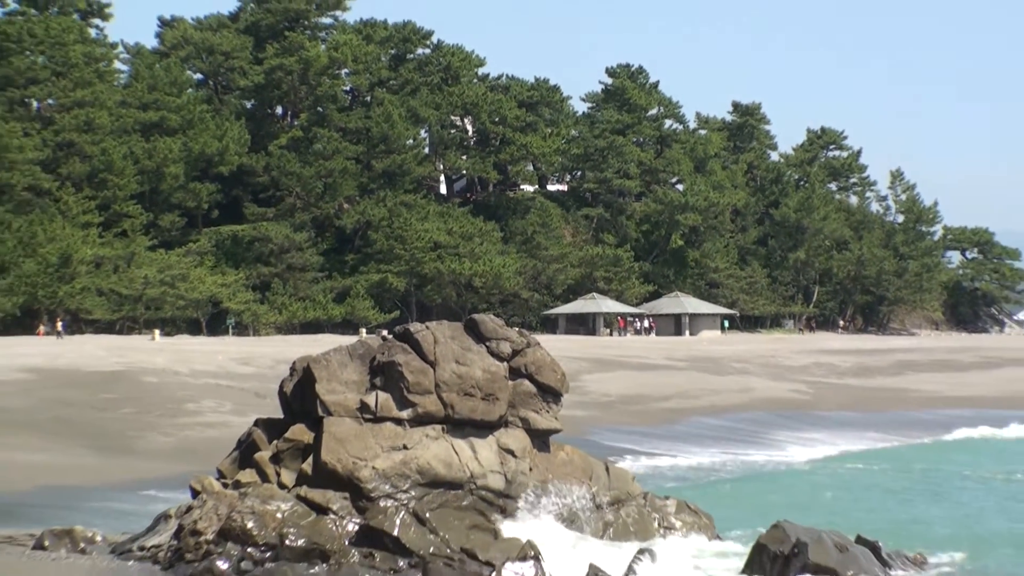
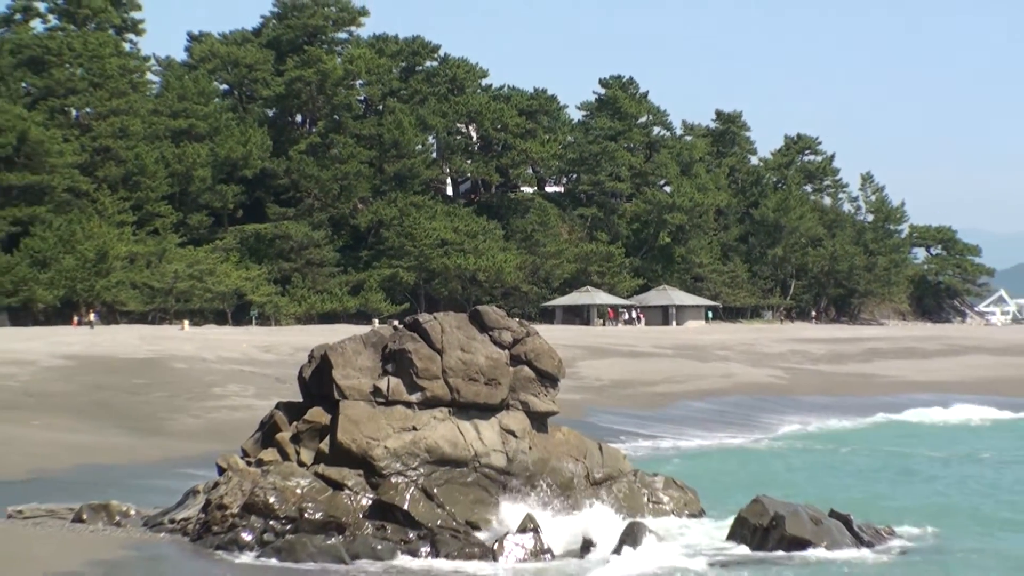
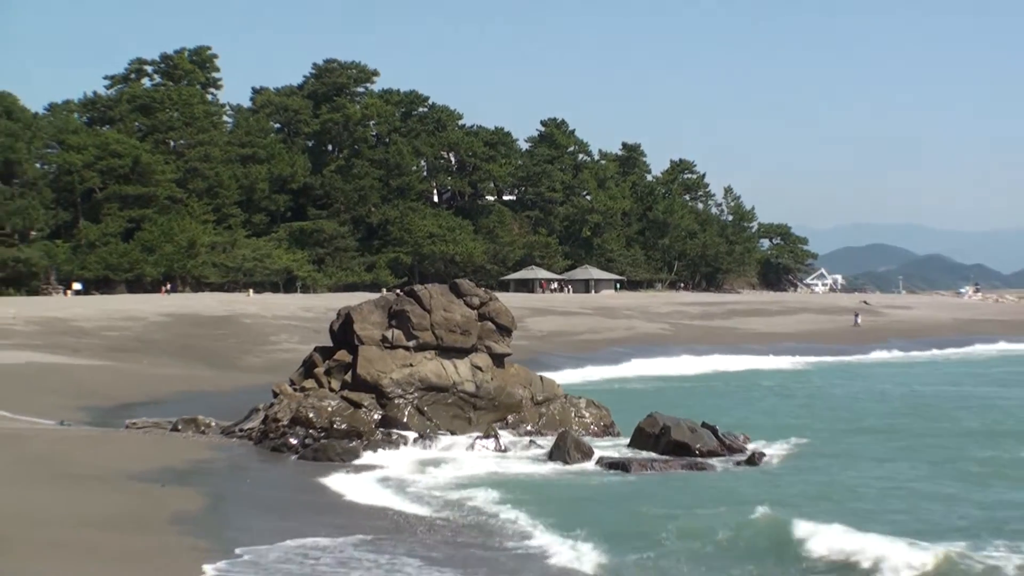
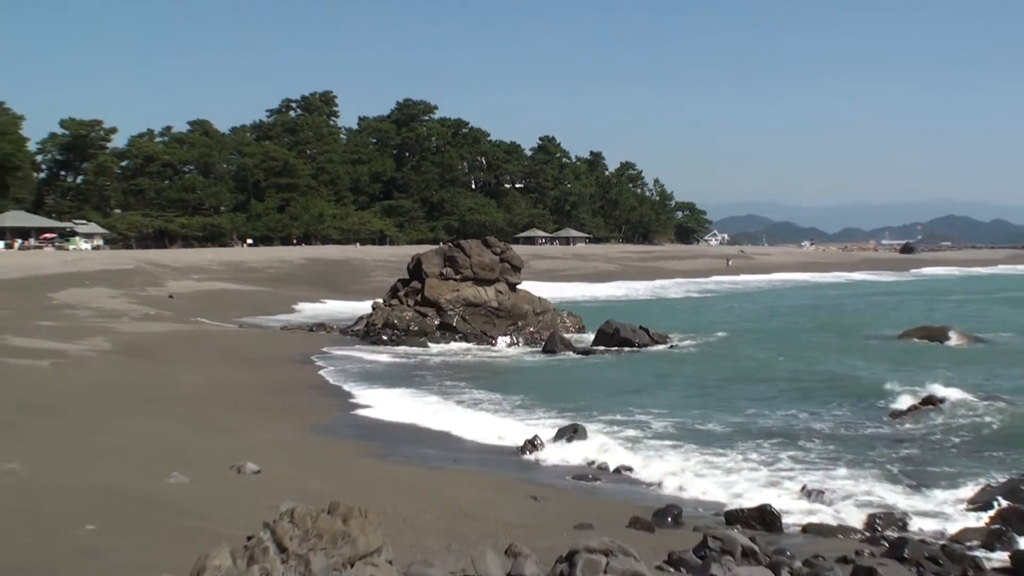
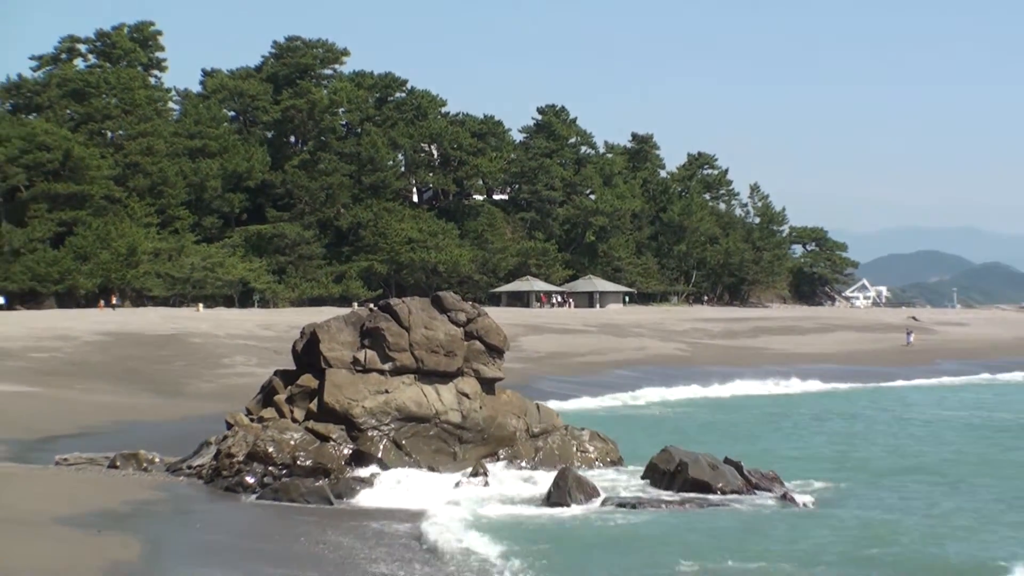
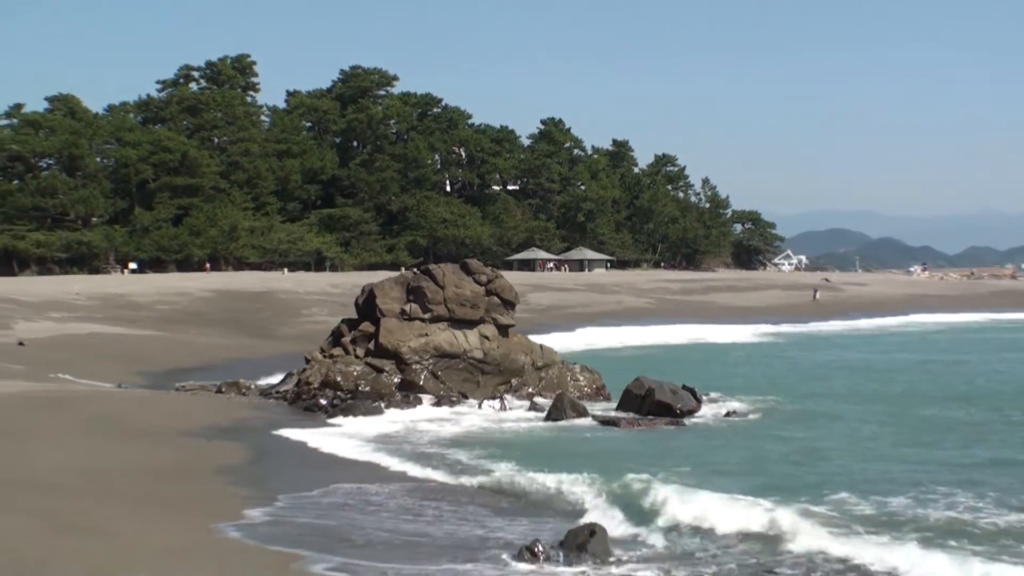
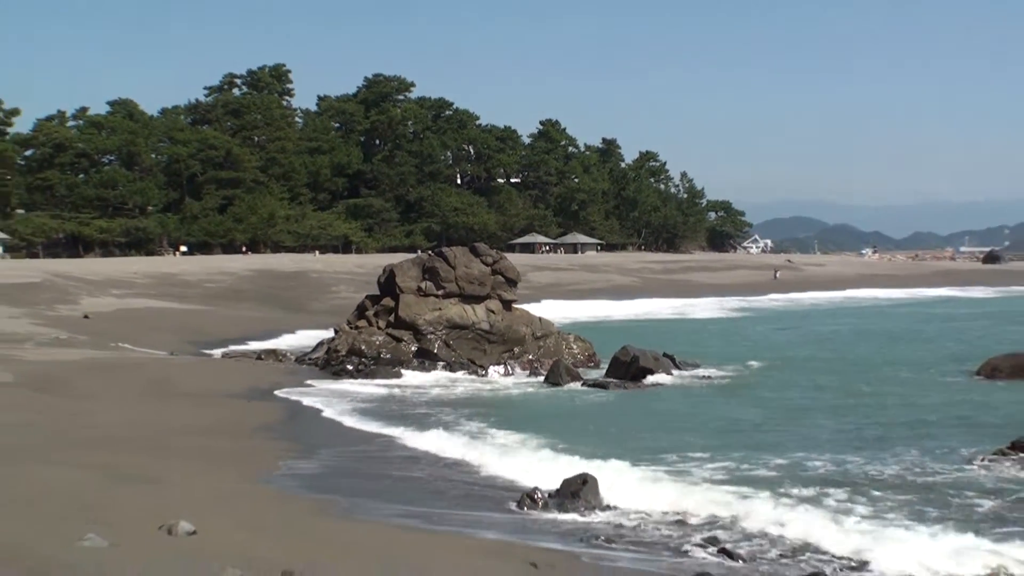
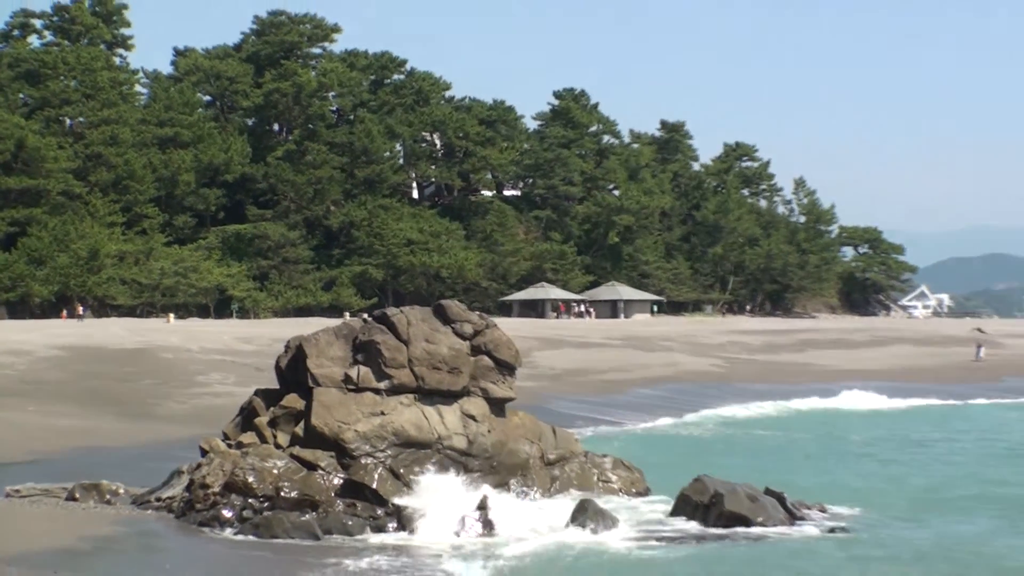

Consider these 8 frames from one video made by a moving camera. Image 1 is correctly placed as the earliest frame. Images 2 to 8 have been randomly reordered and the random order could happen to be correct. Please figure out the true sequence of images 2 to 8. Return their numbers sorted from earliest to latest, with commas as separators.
2, 8, 5, 3, 6, 7, 4
